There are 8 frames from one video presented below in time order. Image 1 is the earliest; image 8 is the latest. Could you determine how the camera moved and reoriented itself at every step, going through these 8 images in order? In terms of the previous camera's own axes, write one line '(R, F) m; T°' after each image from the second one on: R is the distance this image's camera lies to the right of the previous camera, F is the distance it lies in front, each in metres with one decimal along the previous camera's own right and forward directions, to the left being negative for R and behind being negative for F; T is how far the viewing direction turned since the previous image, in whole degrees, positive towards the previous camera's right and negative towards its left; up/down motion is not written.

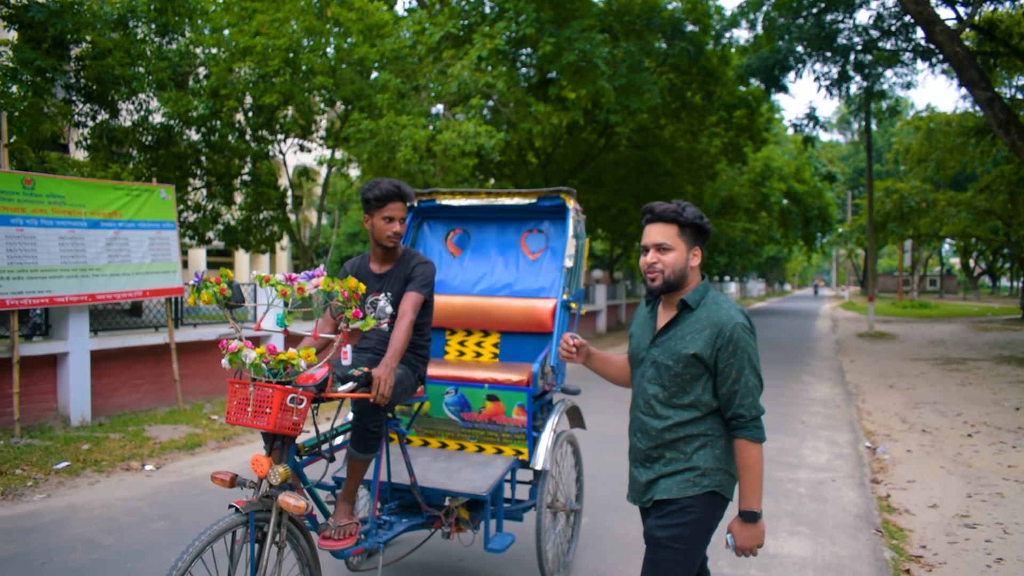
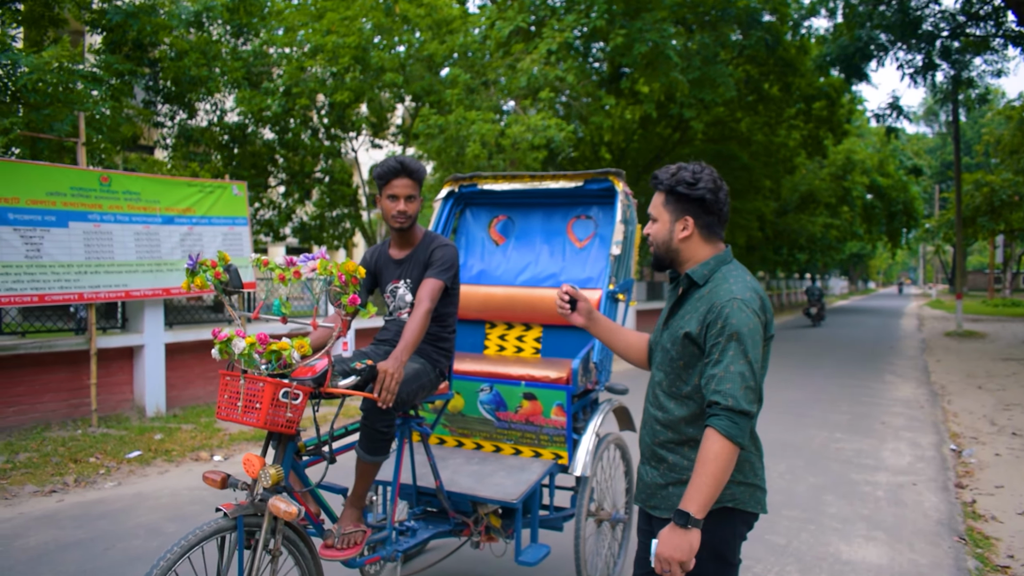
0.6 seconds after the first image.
(+0.1, +0.2) m; -5°
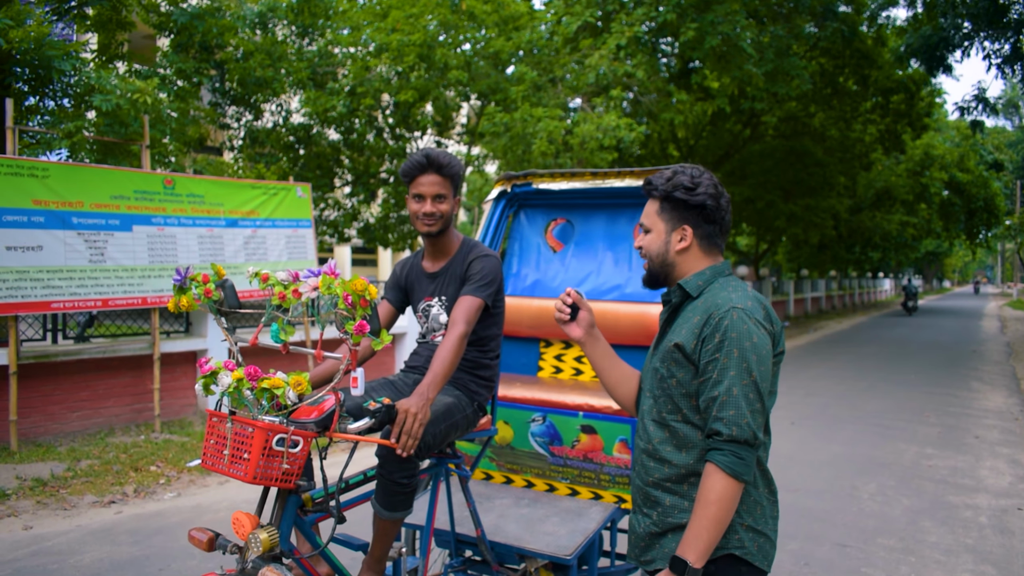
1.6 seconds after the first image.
(0.0, +0.3) m; -5°
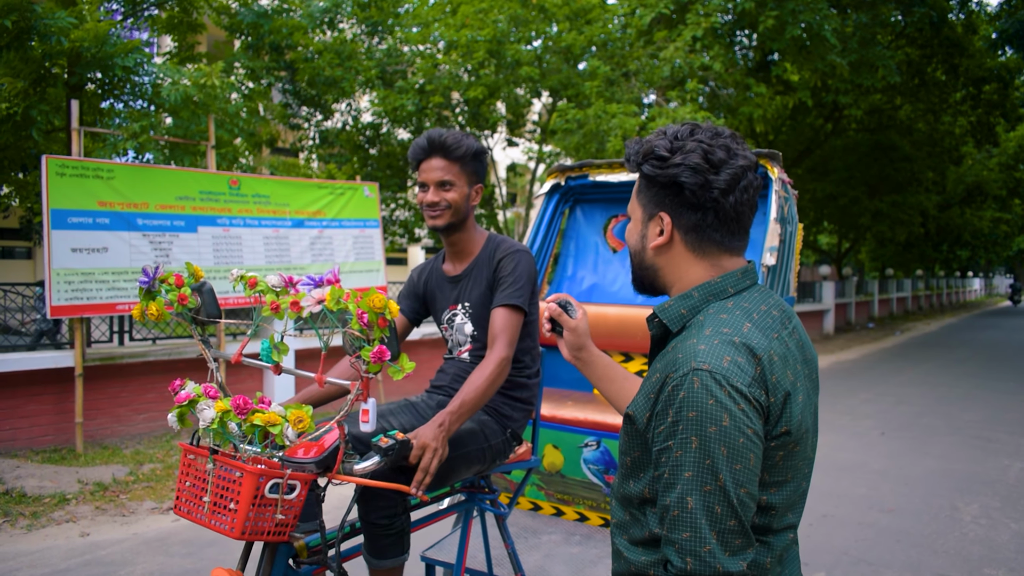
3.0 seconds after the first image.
(0.0, +0.3) m; -5°
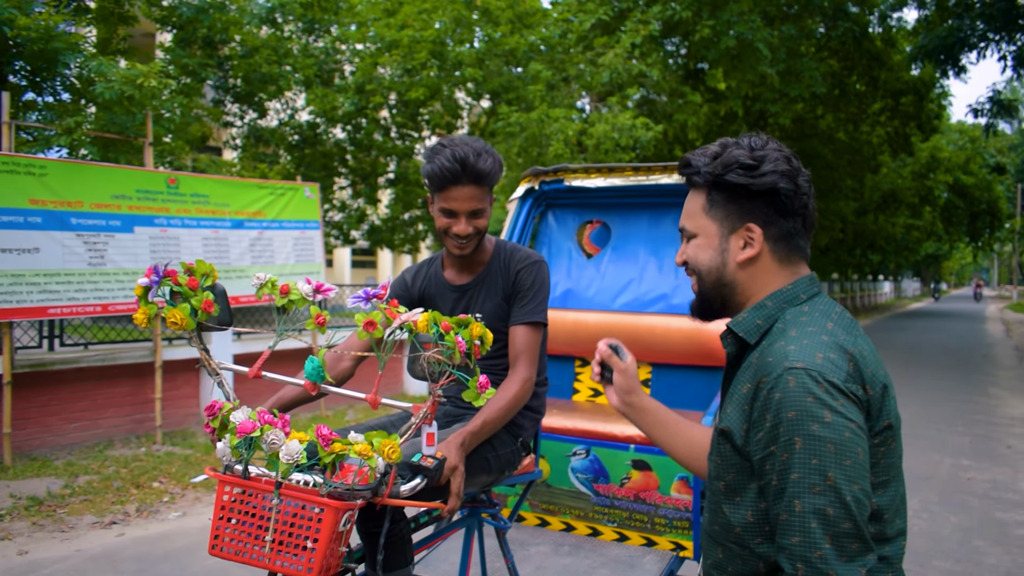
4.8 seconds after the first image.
(-0.1, 0.0) m; +5°
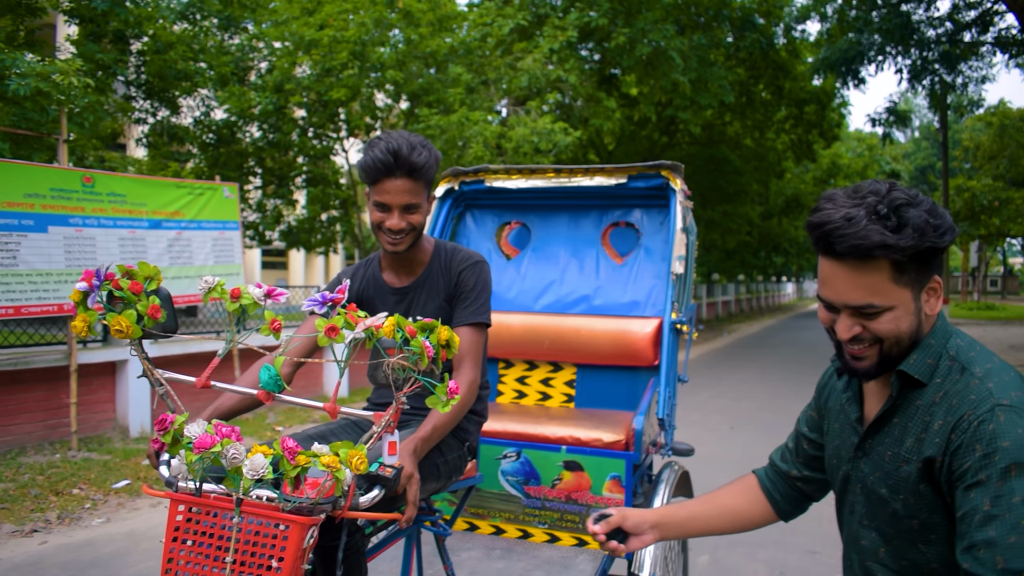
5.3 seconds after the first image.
(-0.1, -0.2) m; +6°
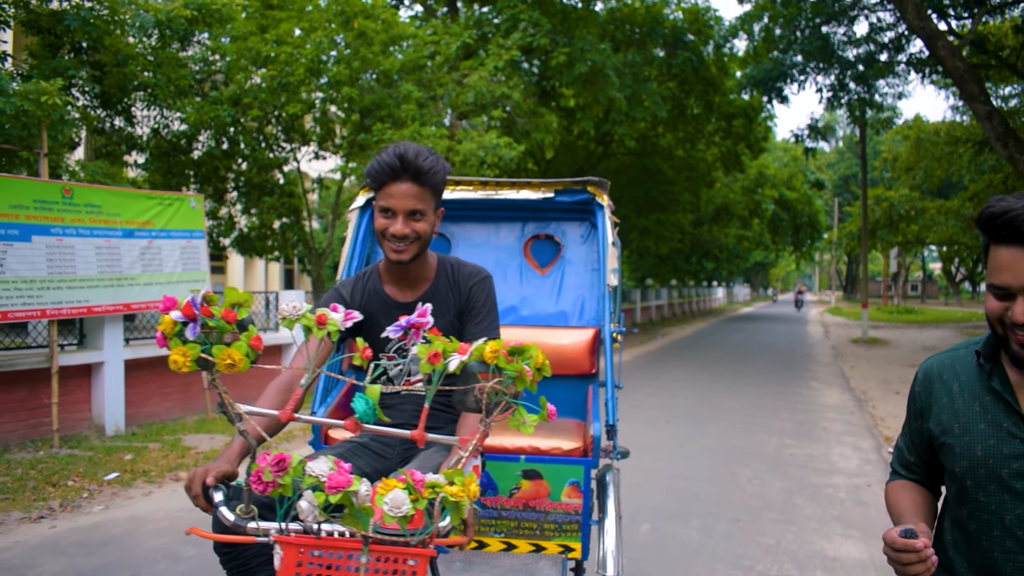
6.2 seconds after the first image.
(-0.2, -0.6) m; +5°
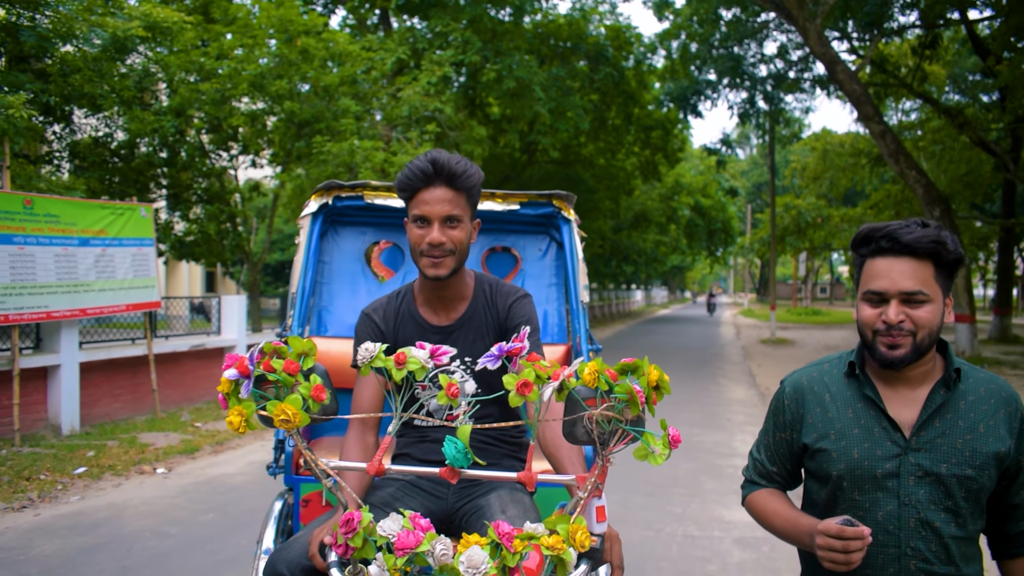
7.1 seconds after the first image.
(-0.2, -0.7) m; +6°
